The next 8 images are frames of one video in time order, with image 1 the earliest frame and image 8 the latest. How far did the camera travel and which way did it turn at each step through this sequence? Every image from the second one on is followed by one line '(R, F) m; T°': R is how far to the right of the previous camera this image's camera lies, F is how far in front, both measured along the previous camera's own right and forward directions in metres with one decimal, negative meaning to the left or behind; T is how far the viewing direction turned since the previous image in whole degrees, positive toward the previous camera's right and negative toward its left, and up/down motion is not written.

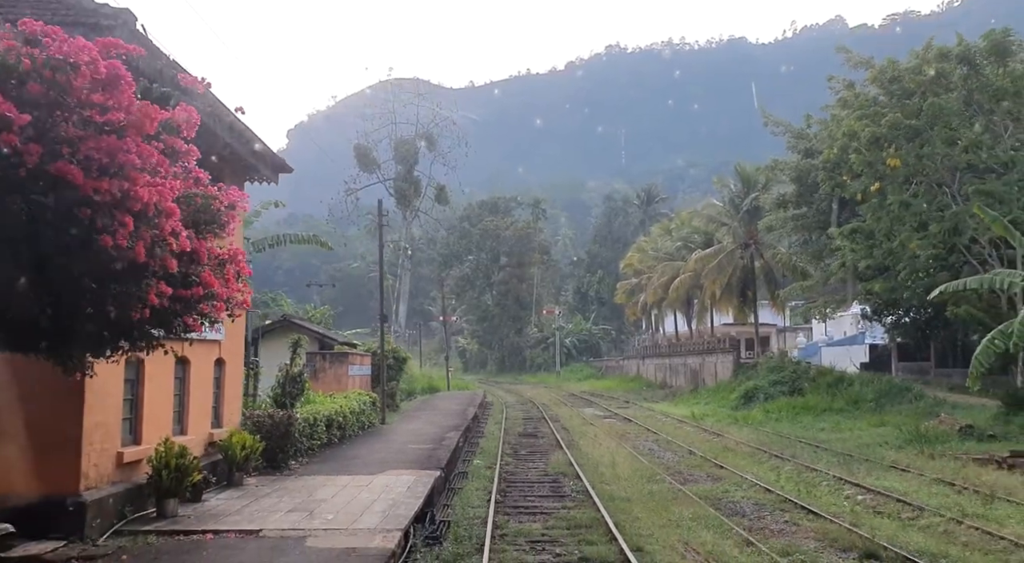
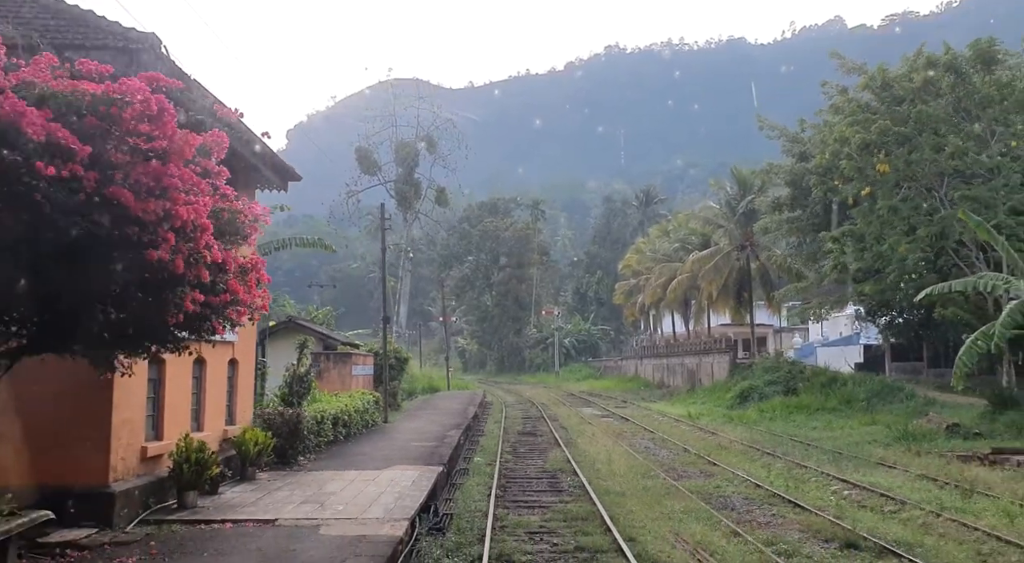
(0.0, -0.5) m; 0°
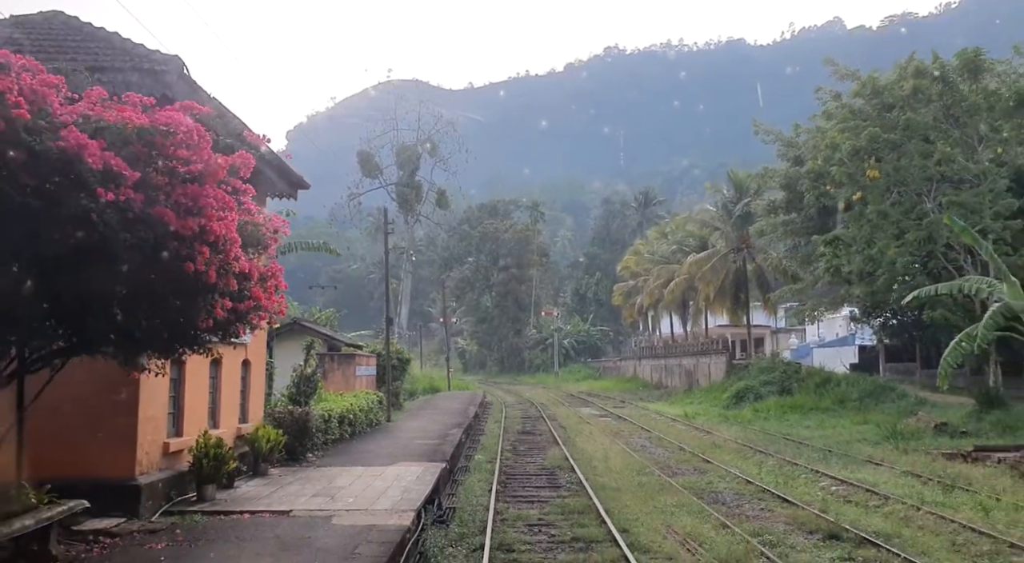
(0.0, -0.5) m; 0°
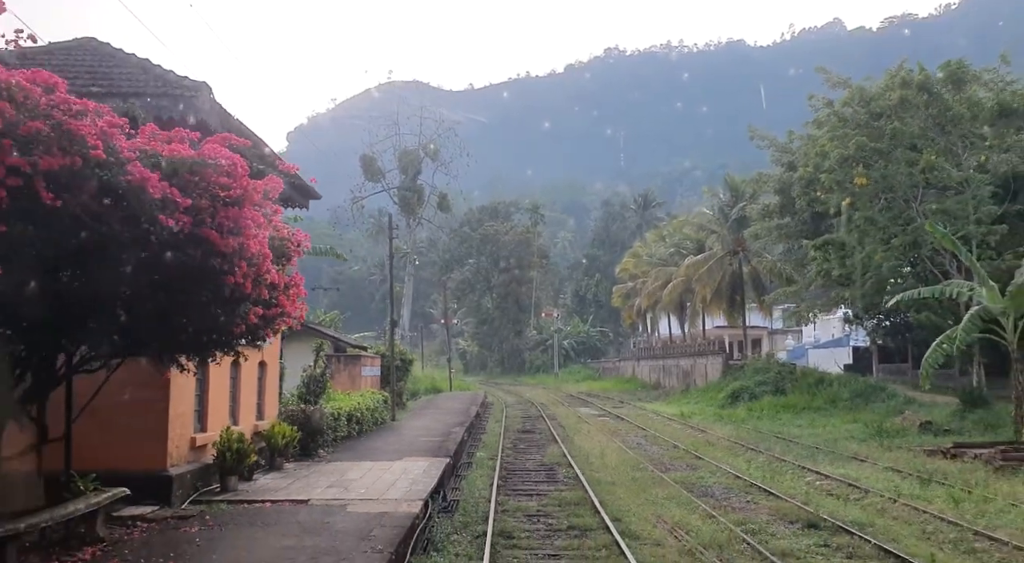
(0.0, -0.8) m; 0°
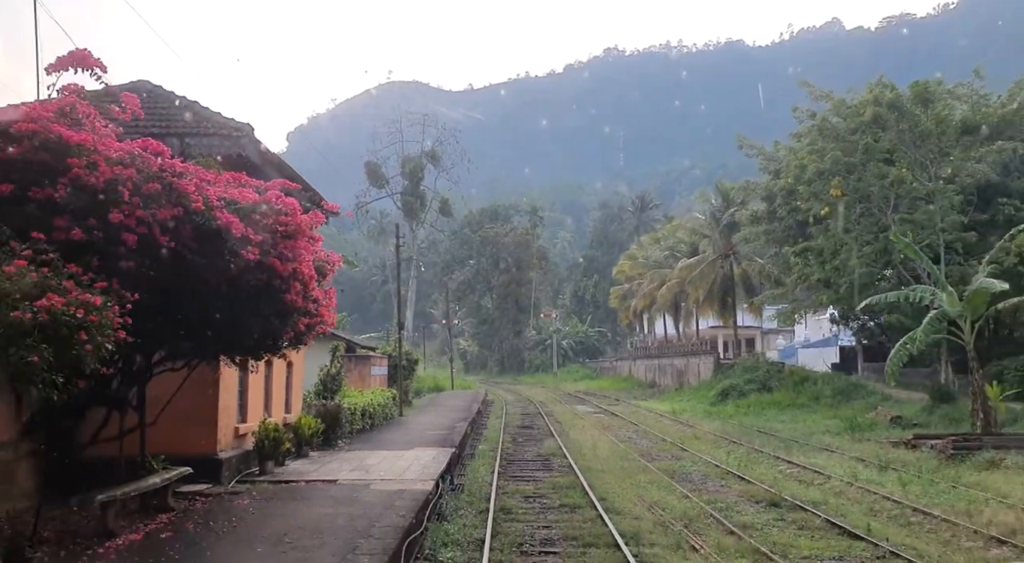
(0.0, -1.6) m; 0°
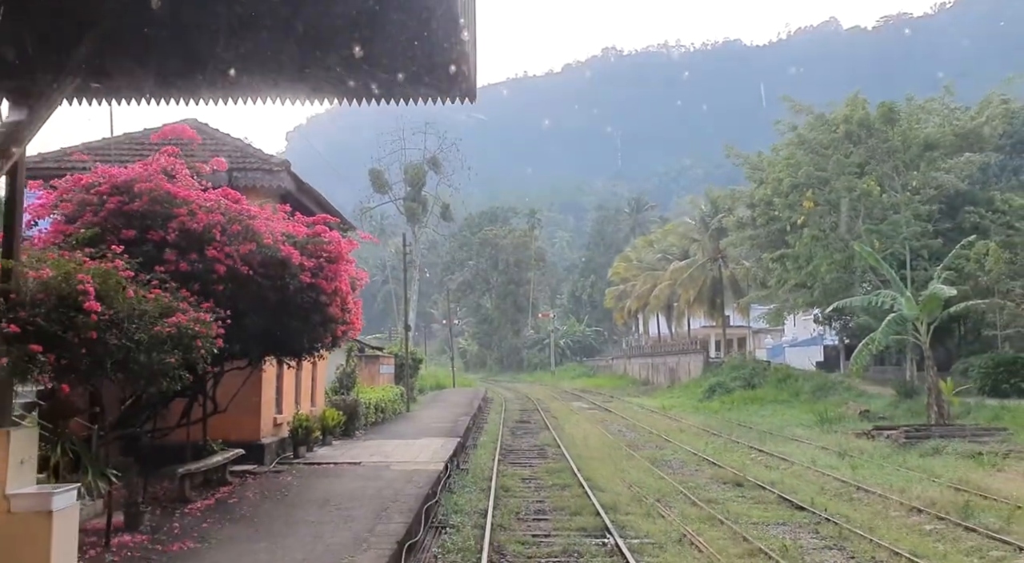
(0.0, -1.9) m; 0°
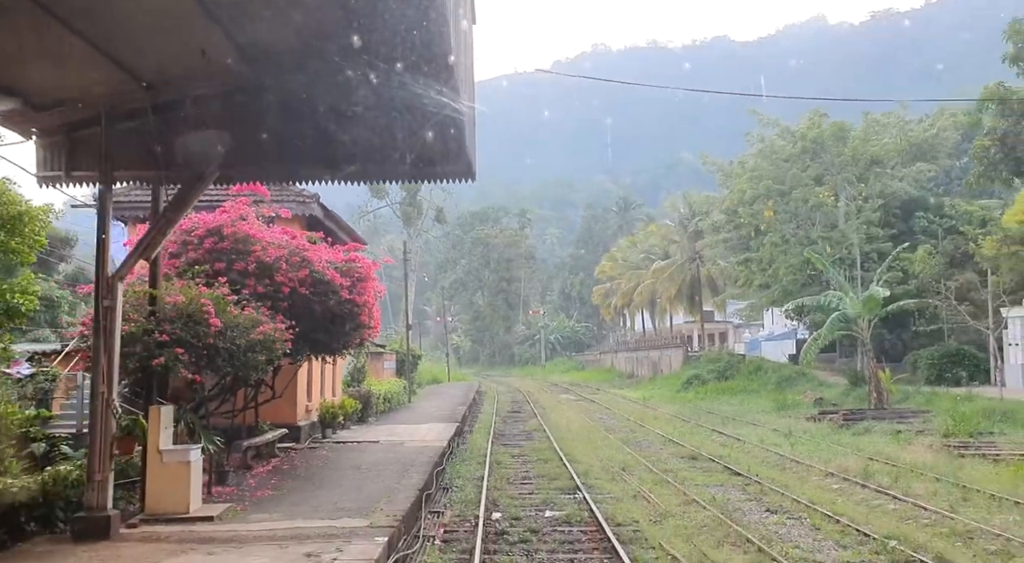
(0.0, -2.8) m; 0°
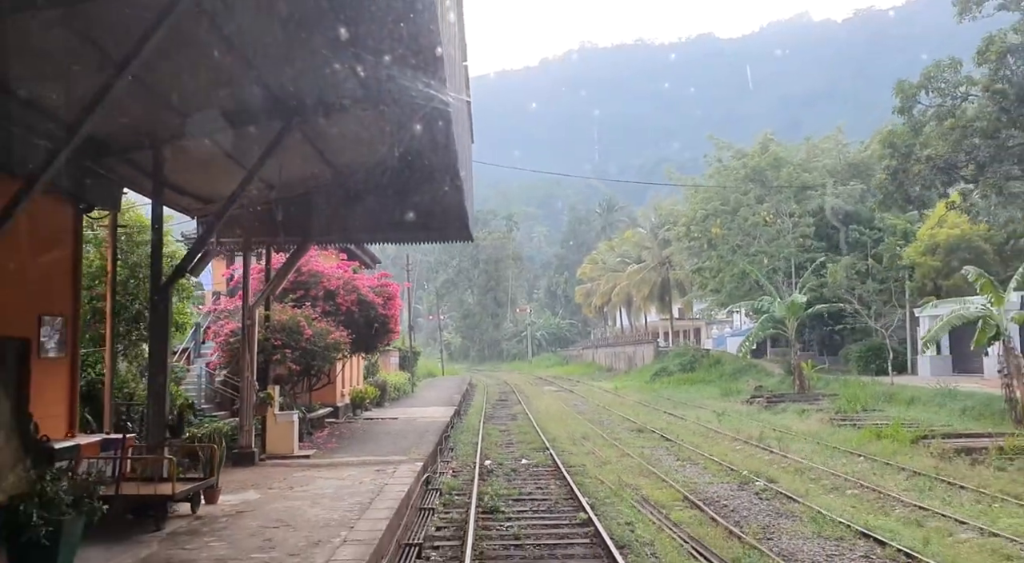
(0.0, -4.9) m; +1°
